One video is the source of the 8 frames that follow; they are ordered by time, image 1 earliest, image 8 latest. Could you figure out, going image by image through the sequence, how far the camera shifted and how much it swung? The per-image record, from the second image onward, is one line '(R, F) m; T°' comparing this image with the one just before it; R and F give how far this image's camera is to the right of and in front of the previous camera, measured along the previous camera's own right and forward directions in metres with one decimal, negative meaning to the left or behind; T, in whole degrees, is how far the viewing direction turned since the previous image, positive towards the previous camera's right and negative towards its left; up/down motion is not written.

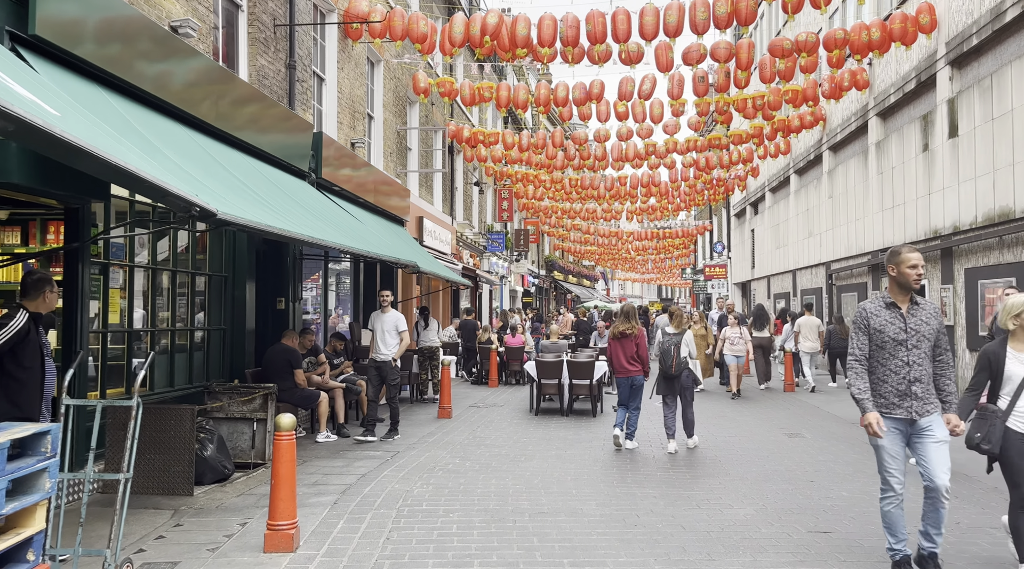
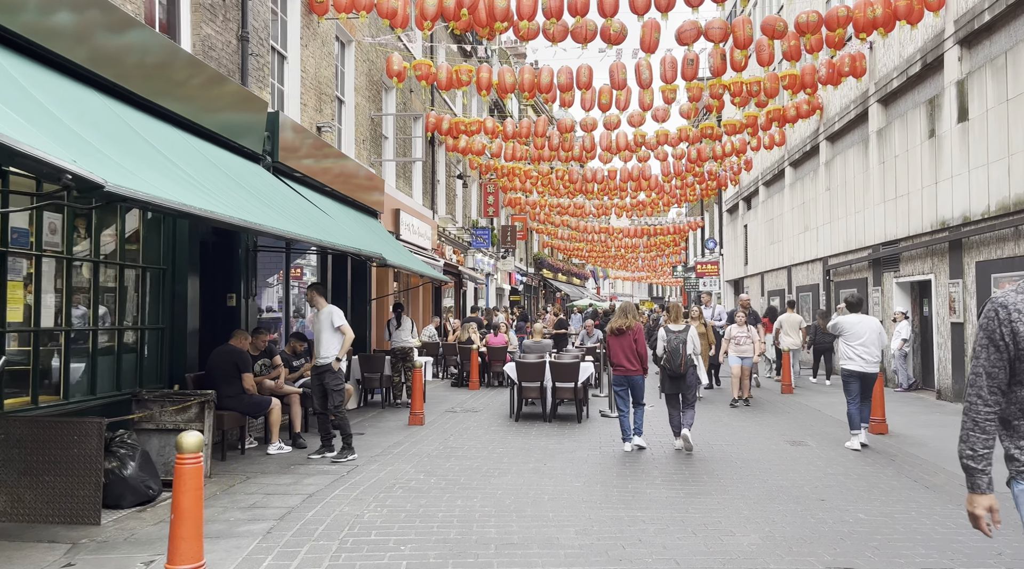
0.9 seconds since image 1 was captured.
(+0.2, +1.0) m; +1°
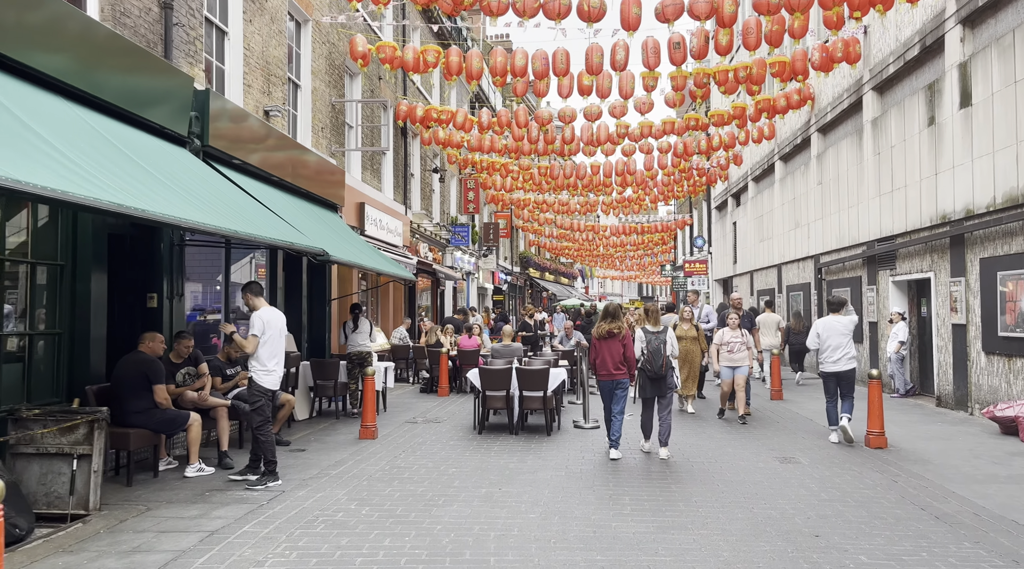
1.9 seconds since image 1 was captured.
(+0.4, +1.0) m; +1°
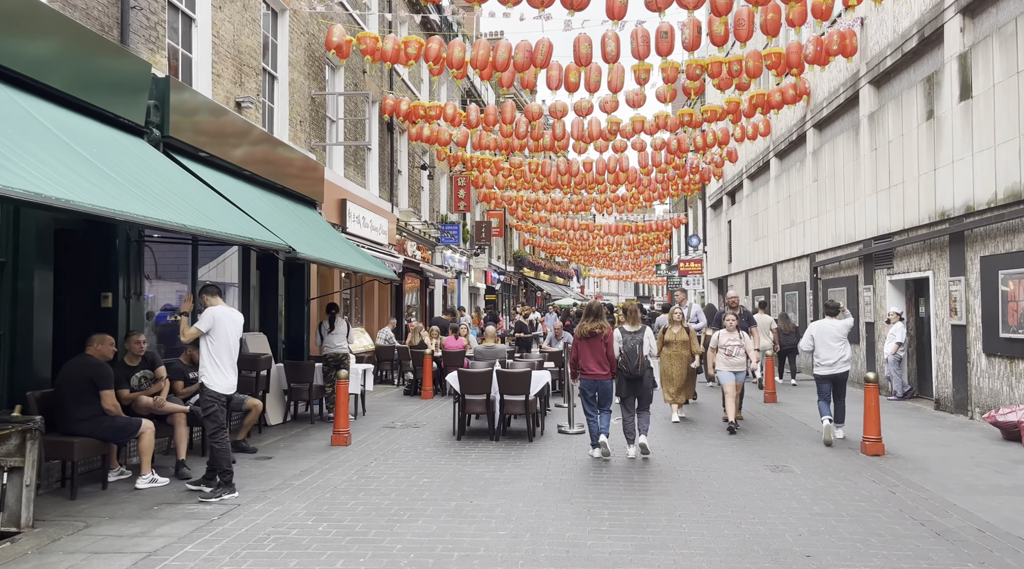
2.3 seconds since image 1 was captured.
(+0.2, +0.5) m; 0°
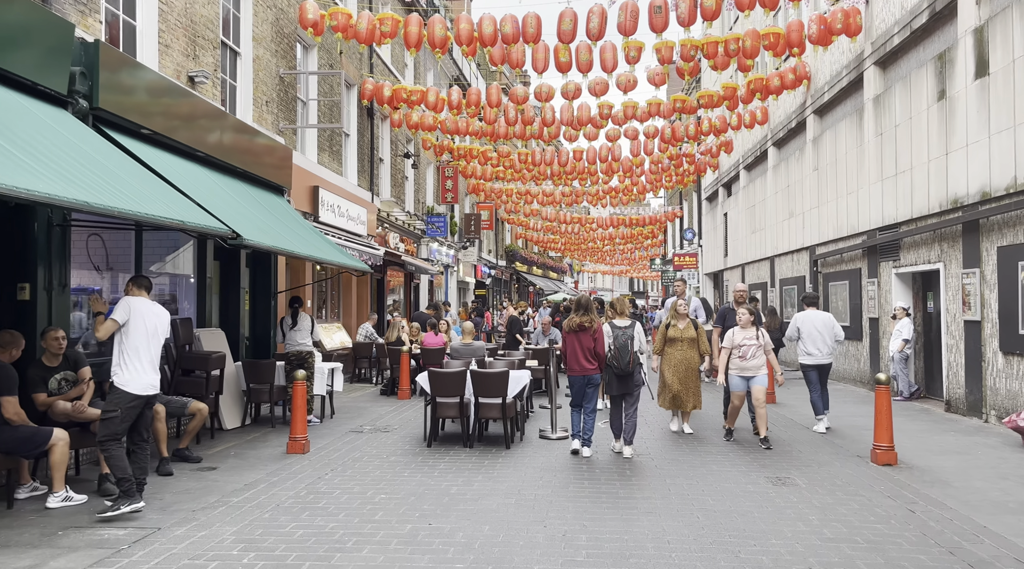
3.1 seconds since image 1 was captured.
(+0.2, +0.9) m; 0°
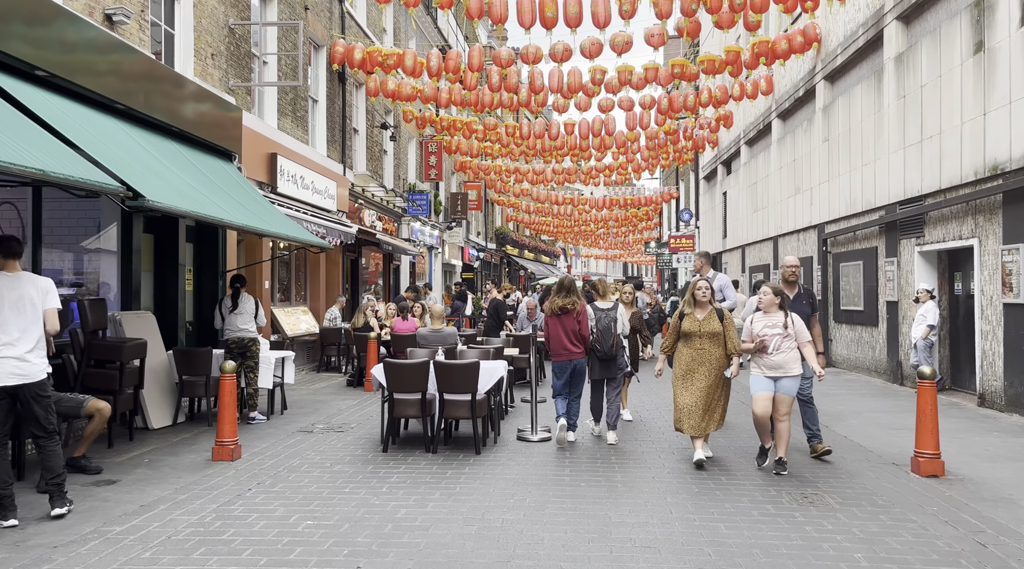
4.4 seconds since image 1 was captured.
(+0.2, +1.4) m; 0°
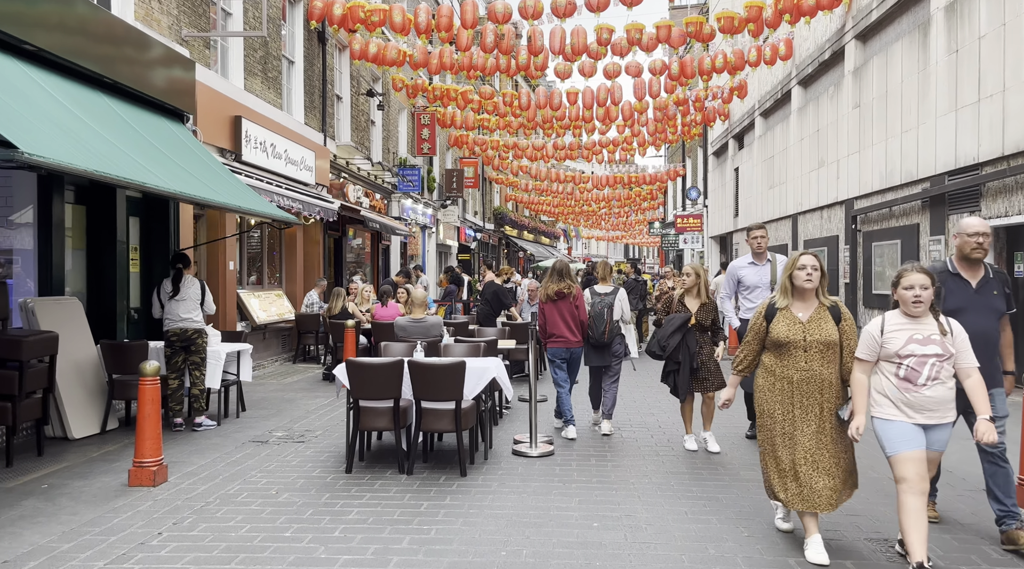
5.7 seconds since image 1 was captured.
(0.0, +1.5) m; 0°
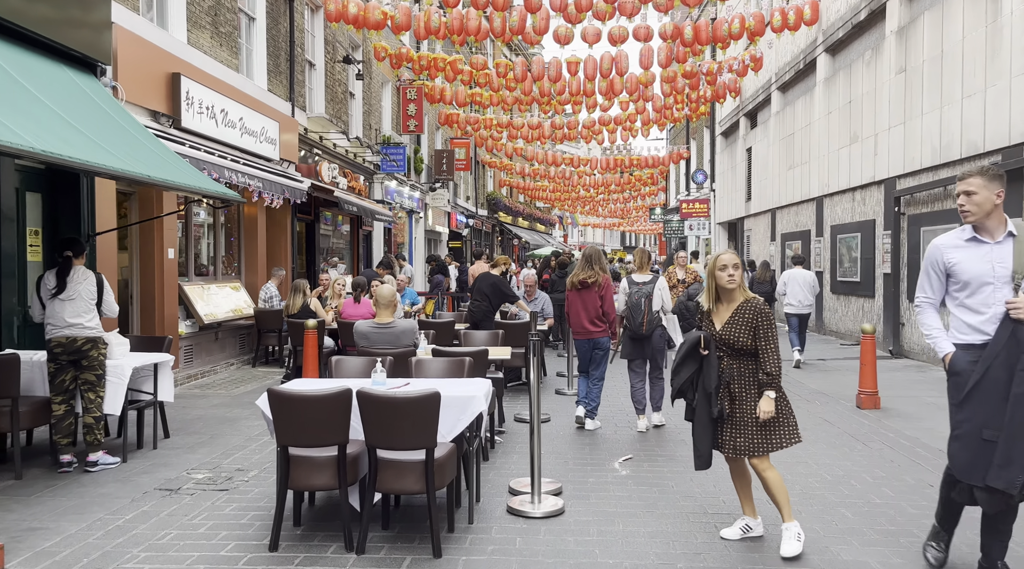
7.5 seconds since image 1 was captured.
(0.0, +1.9) m; 0°
